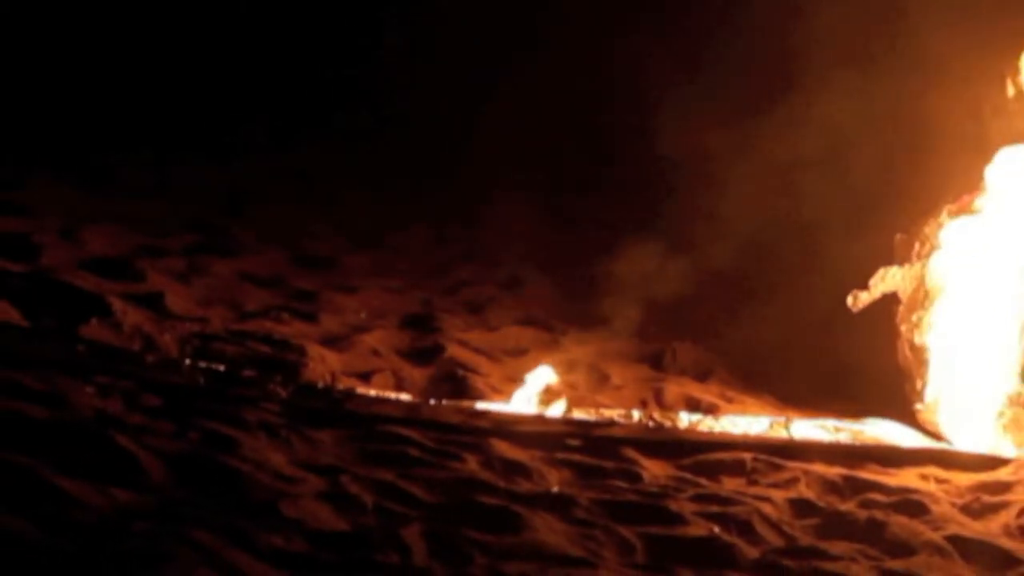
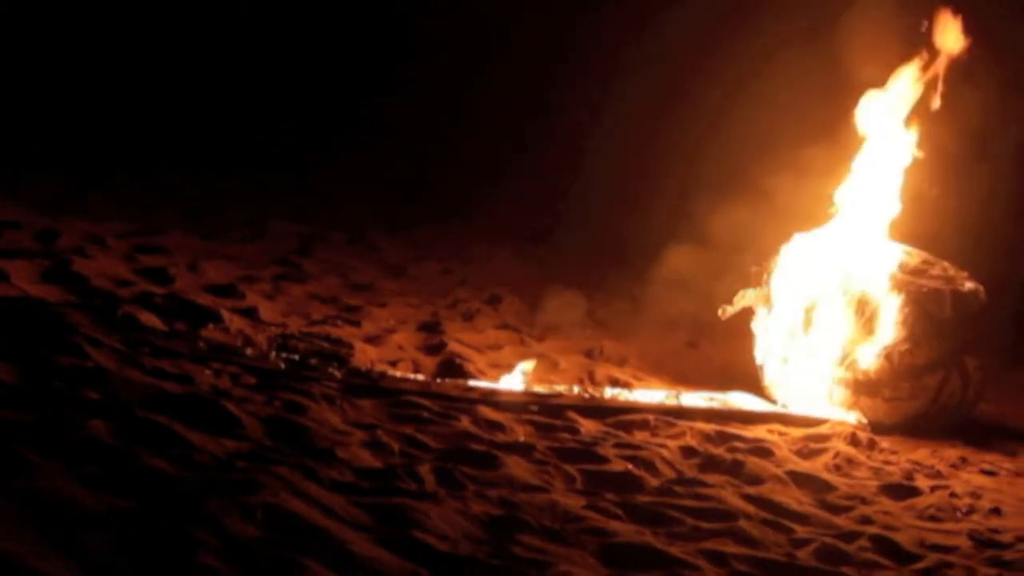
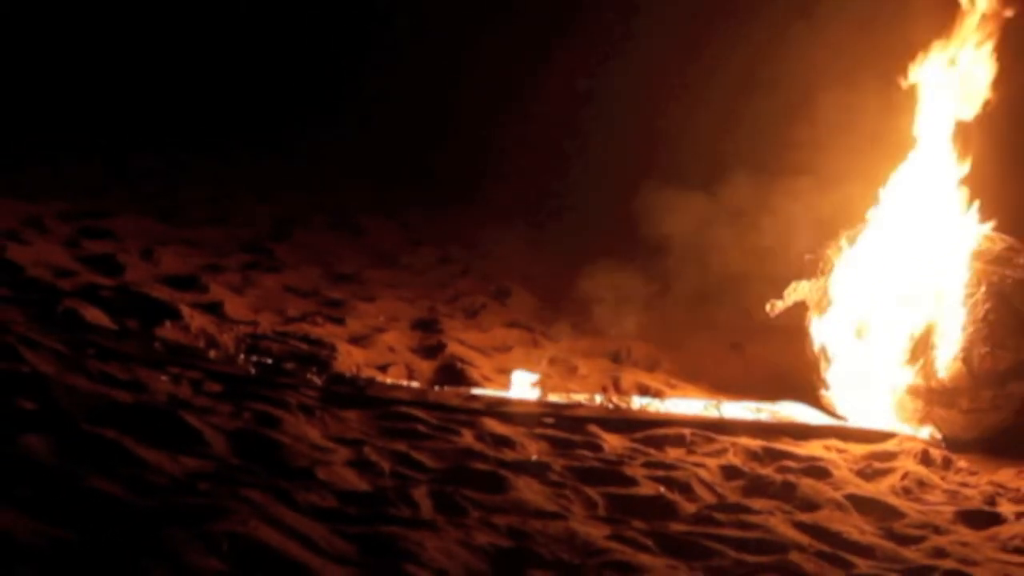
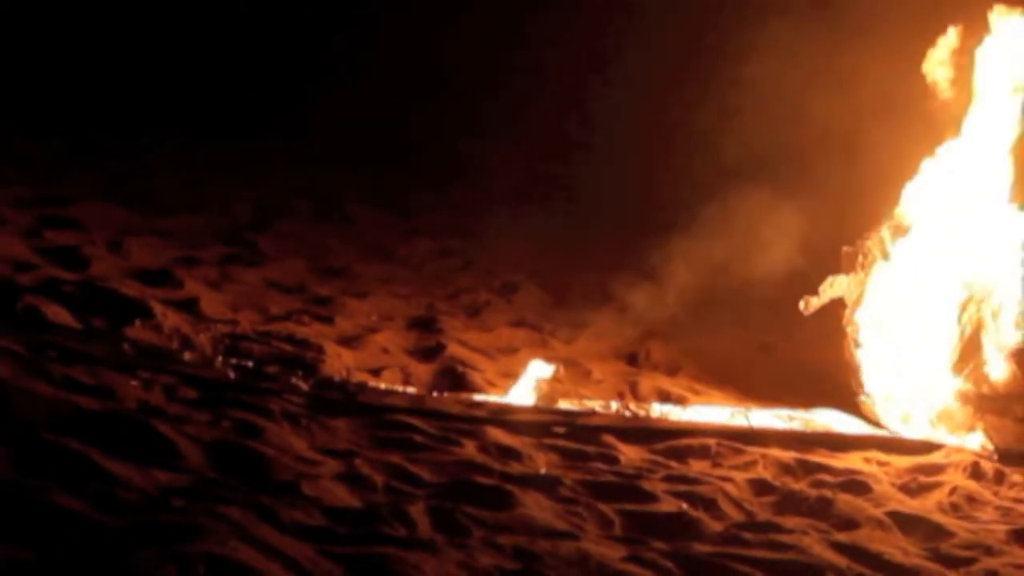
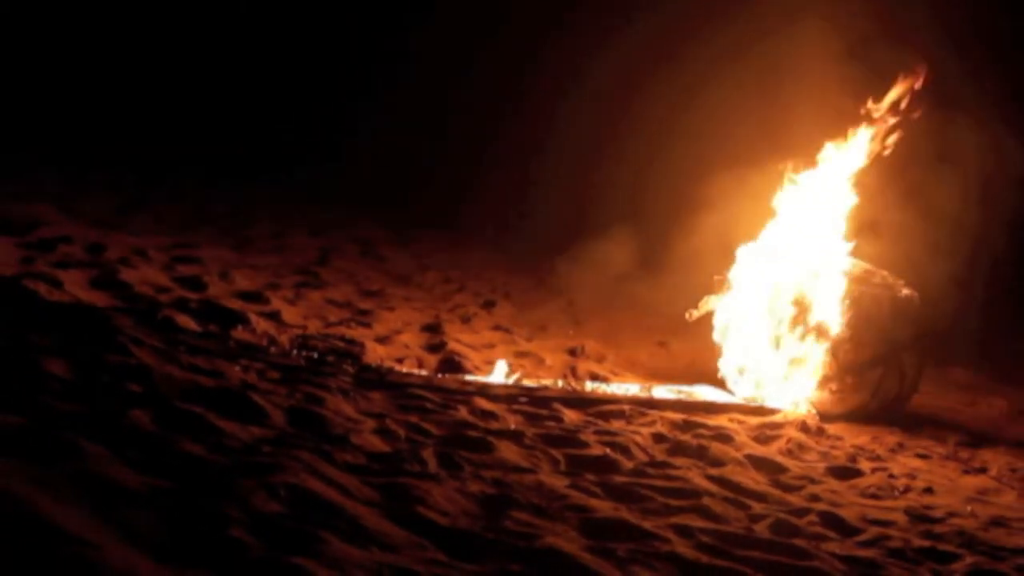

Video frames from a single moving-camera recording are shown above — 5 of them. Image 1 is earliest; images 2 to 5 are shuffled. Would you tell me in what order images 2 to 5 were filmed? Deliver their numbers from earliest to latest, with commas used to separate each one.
4, 3, 2, 5
